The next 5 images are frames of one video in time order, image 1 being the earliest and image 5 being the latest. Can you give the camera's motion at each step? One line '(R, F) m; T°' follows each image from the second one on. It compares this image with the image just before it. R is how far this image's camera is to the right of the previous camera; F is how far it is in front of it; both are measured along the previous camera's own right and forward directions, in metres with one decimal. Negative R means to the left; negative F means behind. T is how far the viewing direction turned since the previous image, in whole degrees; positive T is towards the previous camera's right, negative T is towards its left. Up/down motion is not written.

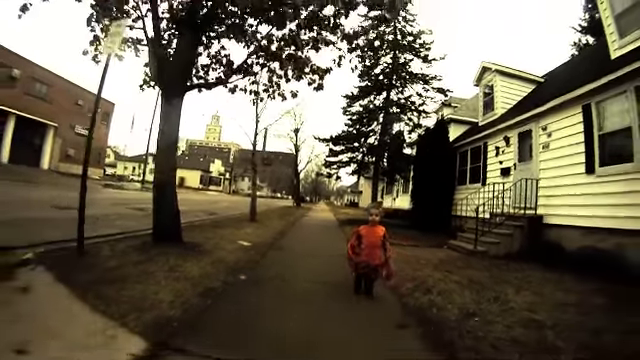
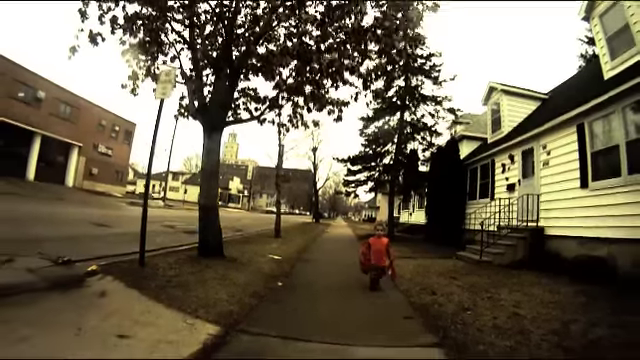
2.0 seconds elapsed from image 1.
(-0.1, -1.2) m; -2°
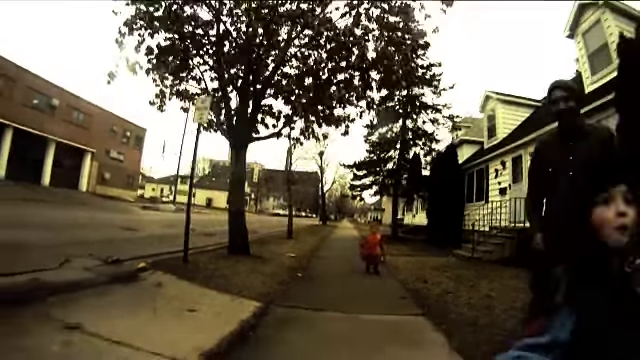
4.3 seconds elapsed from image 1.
(-0.1, -1.5) m; -1°
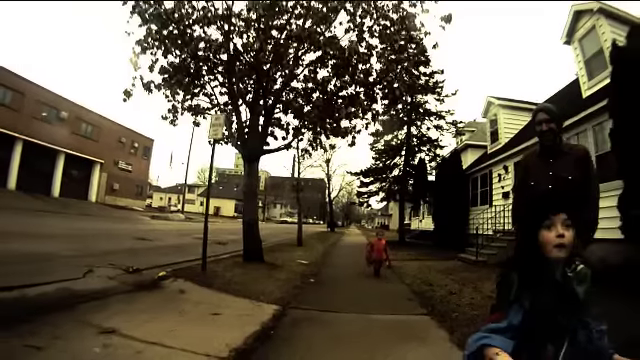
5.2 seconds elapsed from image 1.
(-0.1, -0.5) m; -1°
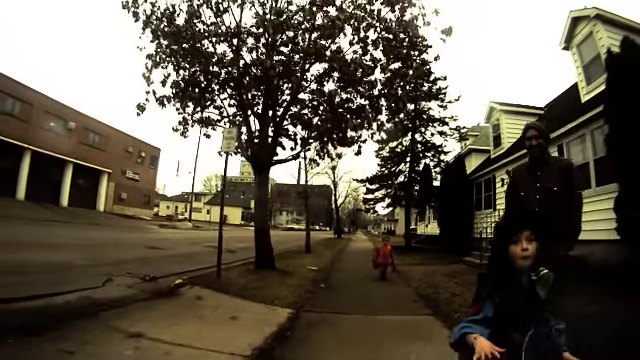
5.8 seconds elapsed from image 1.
(-0.1, -0.5) m; -1°
